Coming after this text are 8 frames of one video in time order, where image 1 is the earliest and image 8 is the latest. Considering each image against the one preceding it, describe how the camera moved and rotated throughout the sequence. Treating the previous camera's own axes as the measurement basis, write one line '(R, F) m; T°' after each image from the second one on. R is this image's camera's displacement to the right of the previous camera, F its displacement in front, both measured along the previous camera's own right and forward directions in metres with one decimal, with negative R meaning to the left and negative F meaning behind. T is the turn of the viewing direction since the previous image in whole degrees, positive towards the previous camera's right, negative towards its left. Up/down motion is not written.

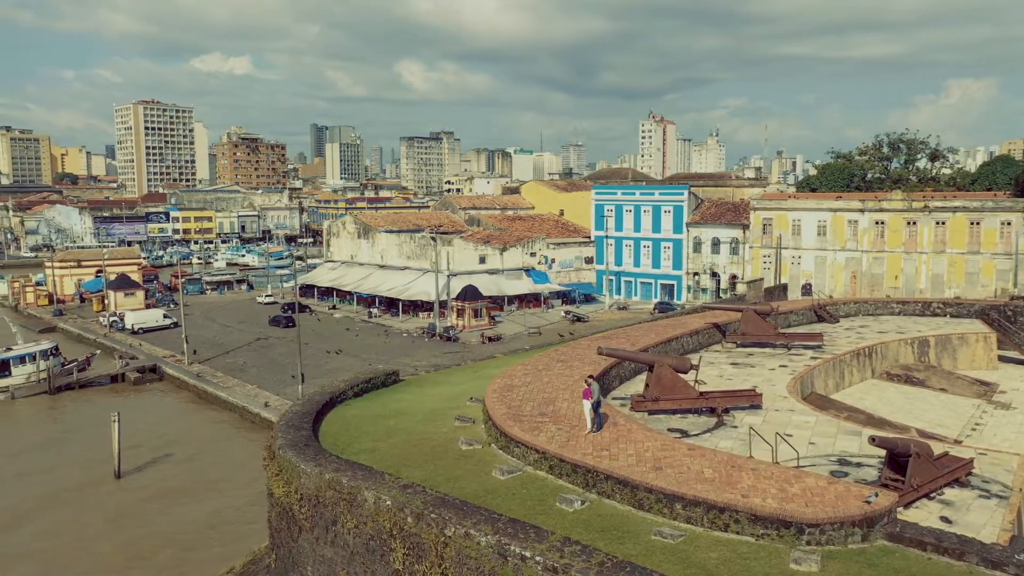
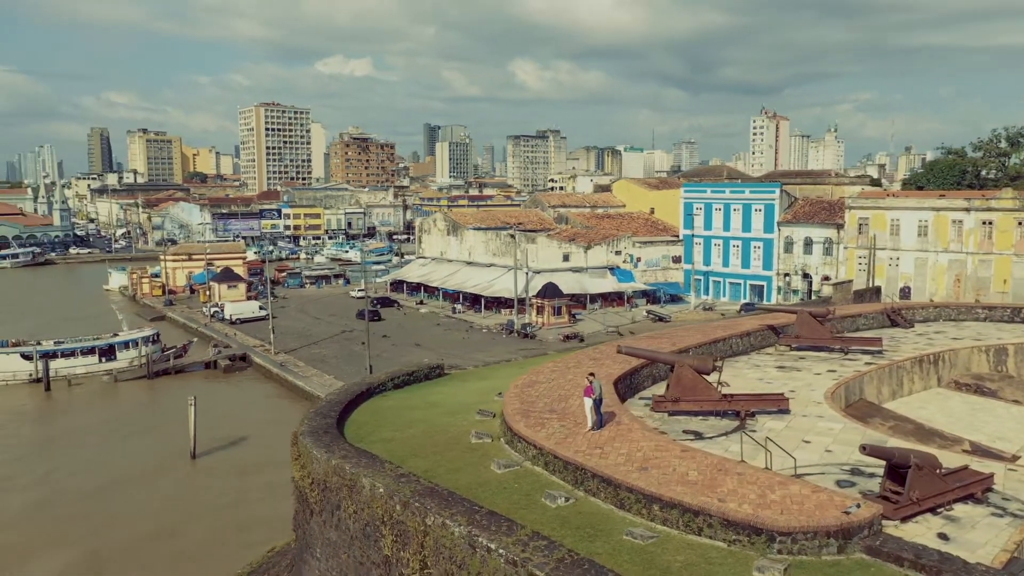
(+1.3, 0.0) m; -8°
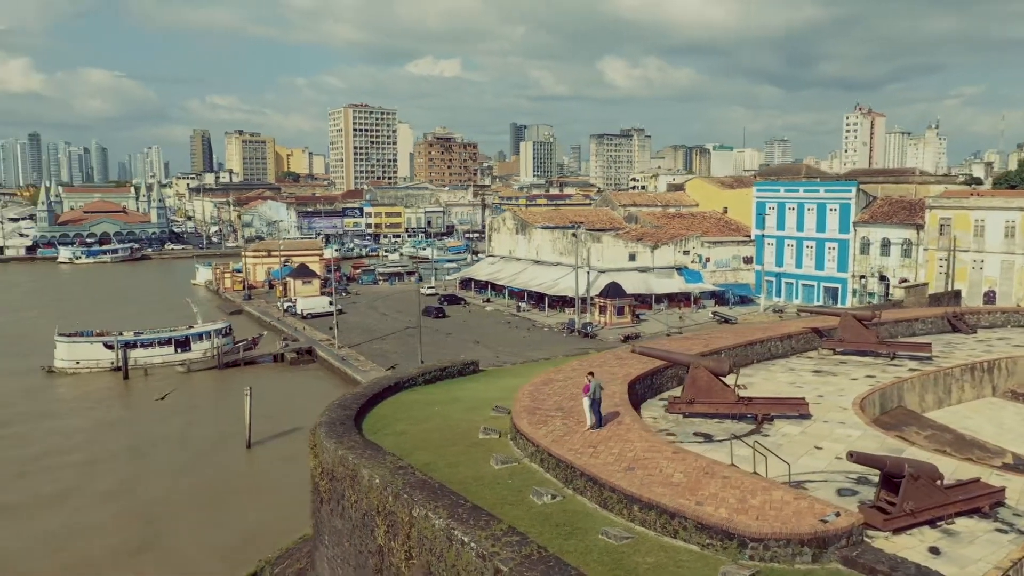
(+1.1, 0.0) m; -6°
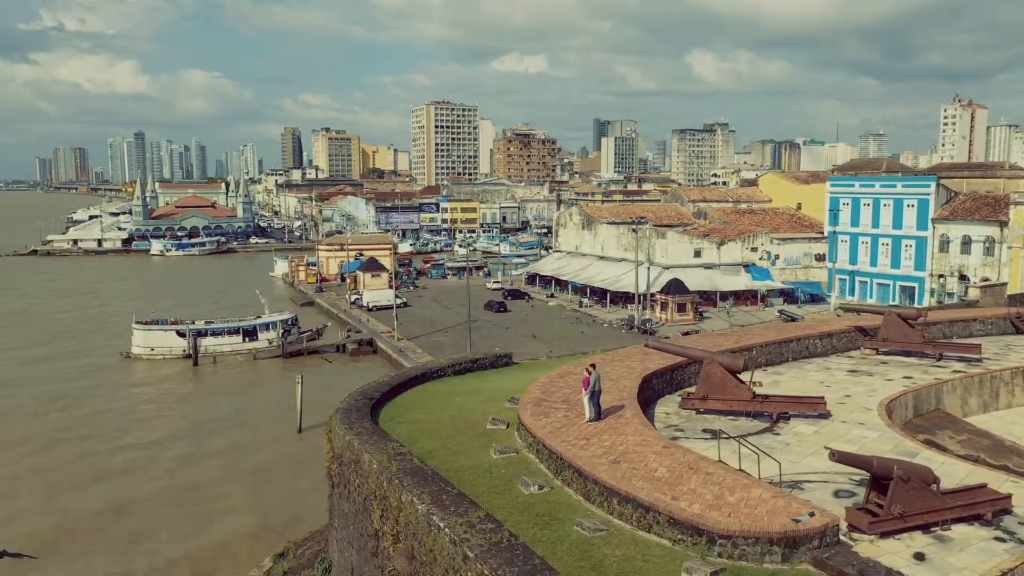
(+1.0, 0.0) m; -6°
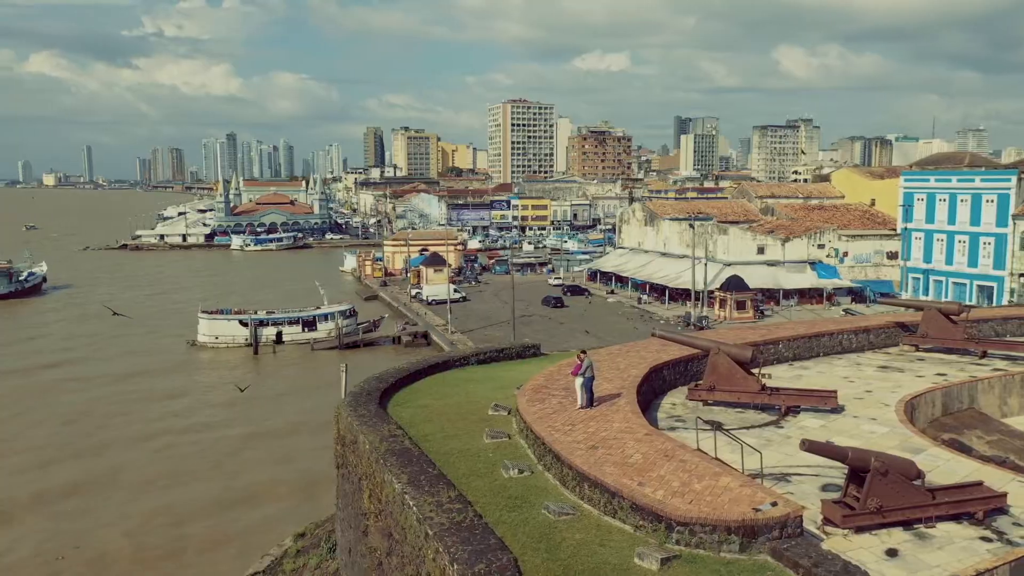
(+1.1, +0.1) m; -6°
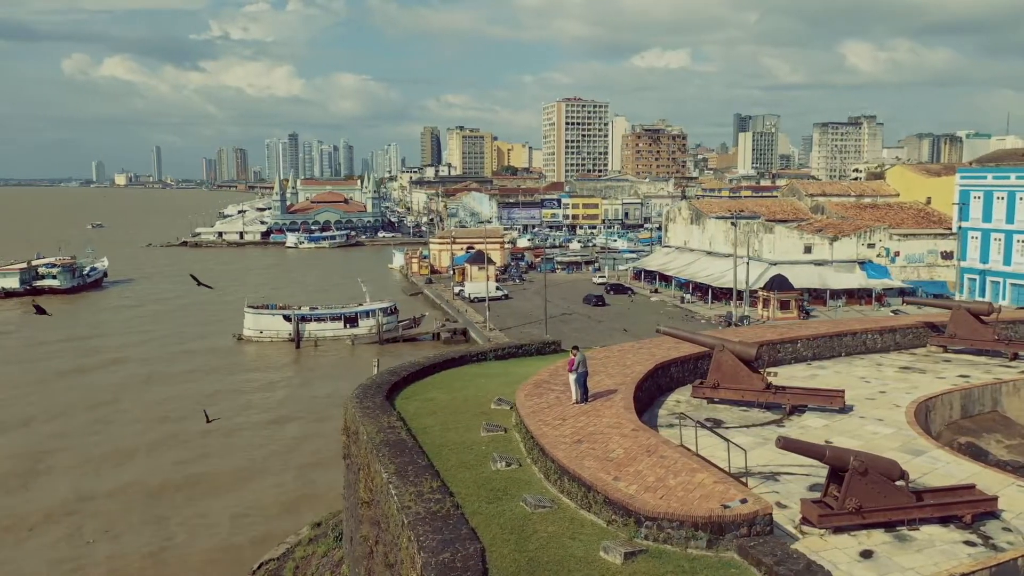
(+0.8, 0.0) m; -4°
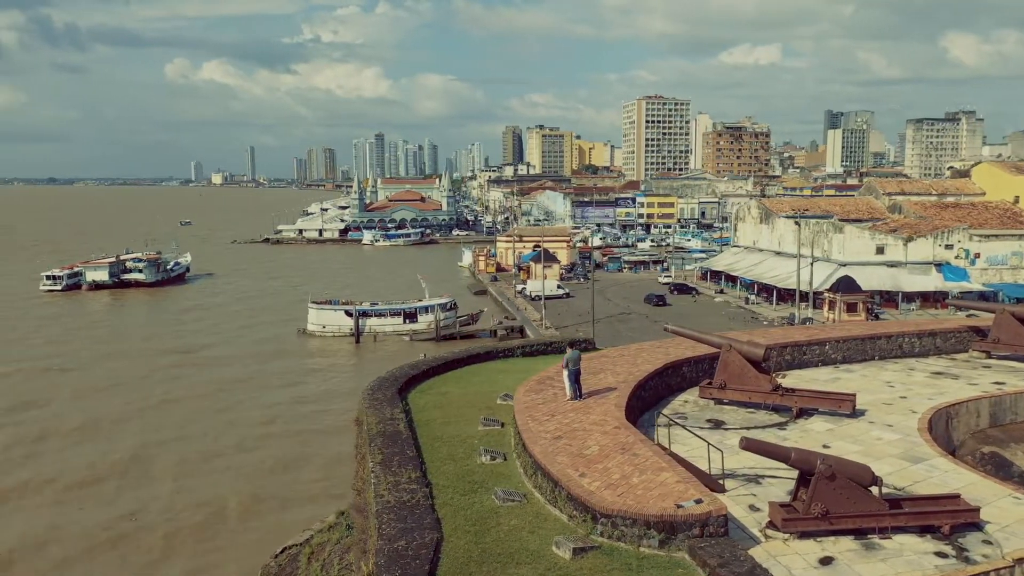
(+1.1, 0.0) m; -6°
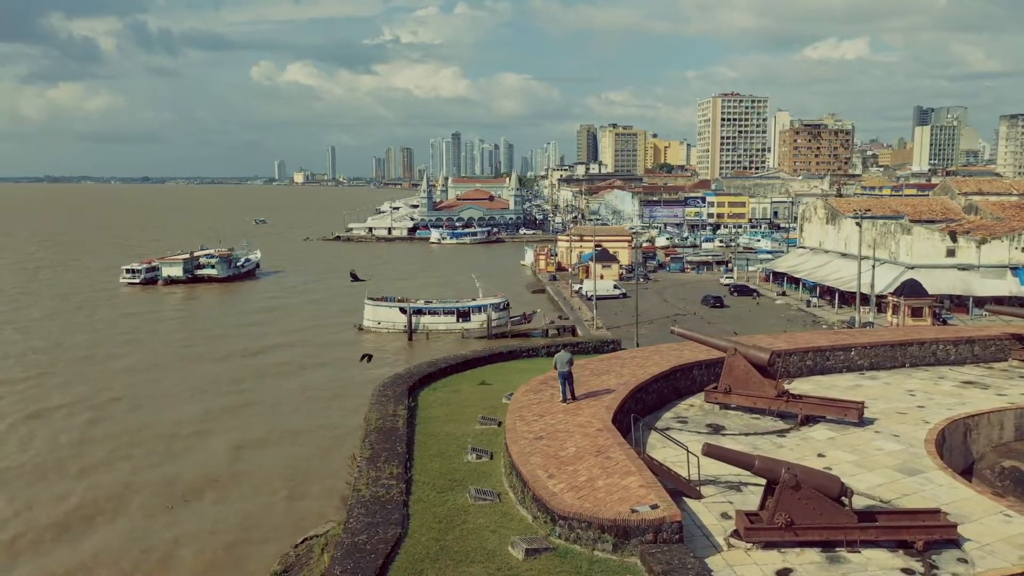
(+1.0, 0.0) m; -5°
